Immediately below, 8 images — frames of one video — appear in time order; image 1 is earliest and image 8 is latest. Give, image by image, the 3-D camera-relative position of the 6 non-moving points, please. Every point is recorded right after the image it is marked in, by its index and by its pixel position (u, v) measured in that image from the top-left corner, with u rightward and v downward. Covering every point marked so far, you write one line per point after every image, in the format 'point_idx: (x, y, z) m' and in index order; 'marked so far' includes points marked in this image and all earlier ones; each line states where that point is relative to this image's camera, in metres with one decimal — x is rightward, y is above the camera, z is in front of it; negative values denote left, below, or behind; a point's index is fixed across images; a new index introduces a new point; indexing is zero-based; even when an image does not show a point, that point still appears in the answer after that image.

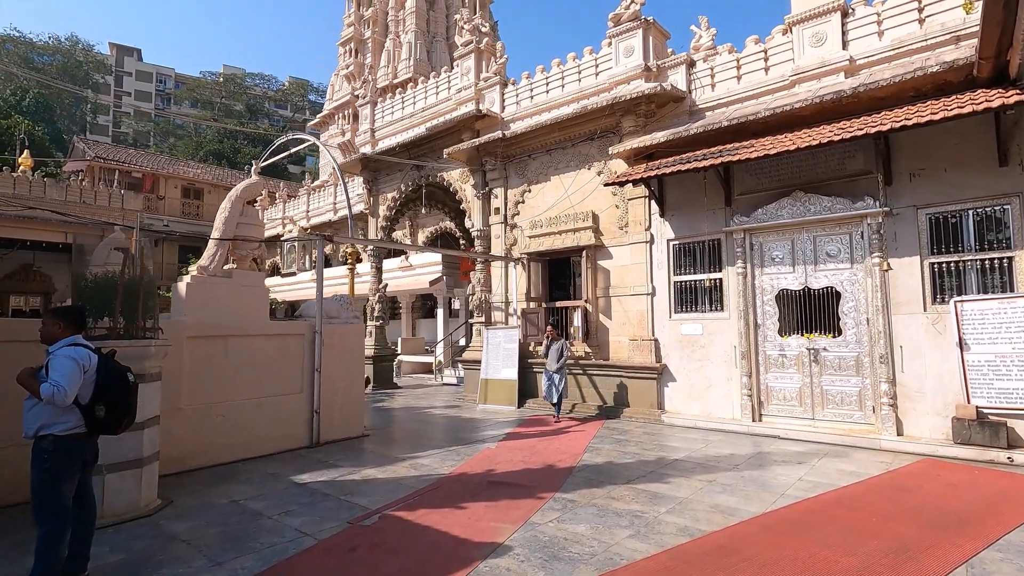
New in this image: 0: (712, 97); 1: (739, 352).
0: (+3.3, +3.1, +8.7) m
1: (+3.5, -1.0, +8.2) m
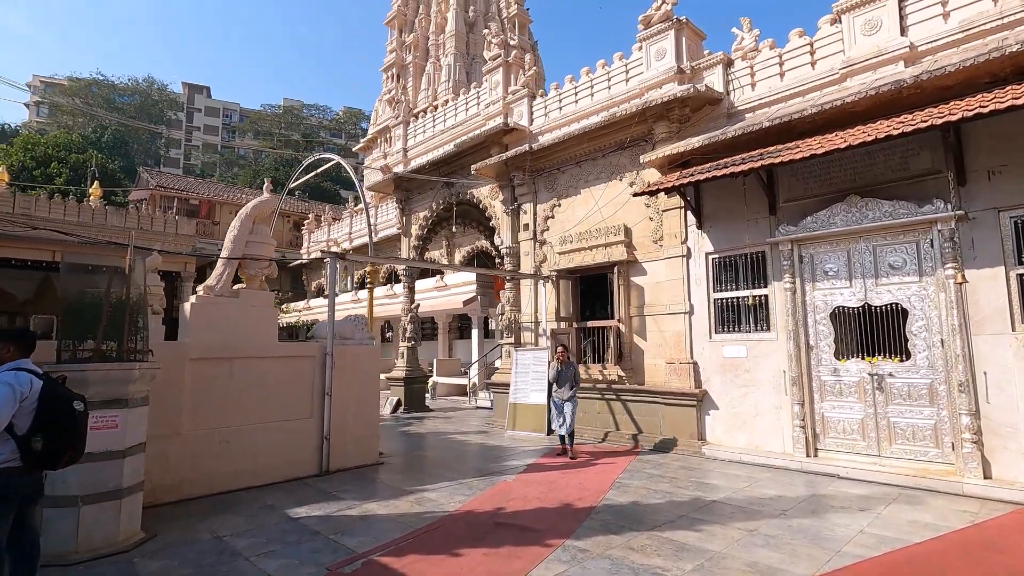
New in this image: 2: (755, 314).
0: (+3.6, +2.9, +7.9) m
1: (+3.8, -1.2, +7.3) m
2: (+3.6, -0.4, +7.8) m
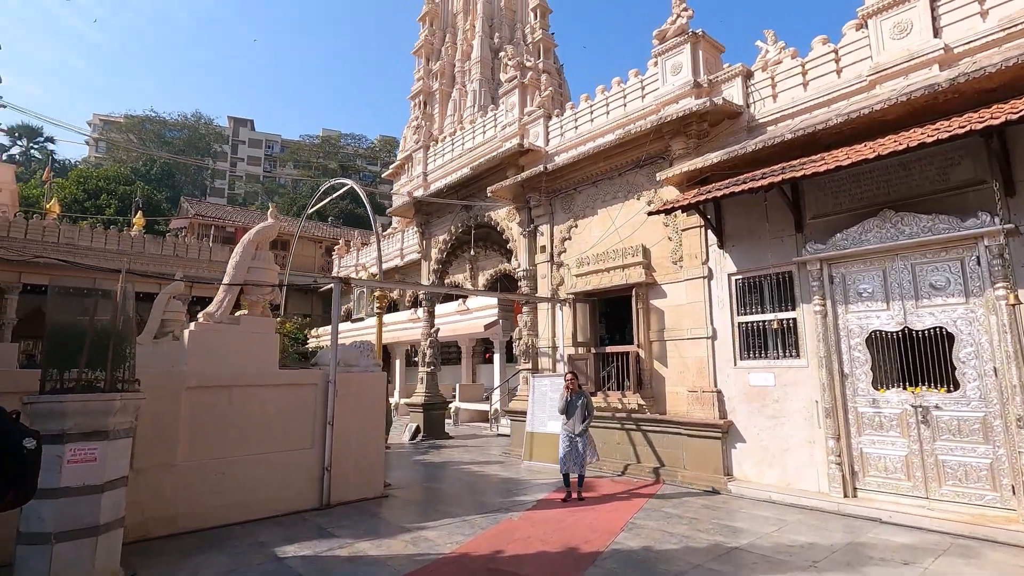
0: (+3.7, +2.6, +7.5) m
1: (+3.9, -1.5, +6.7) m
2: (+3.7, -0.7, +7.2) m
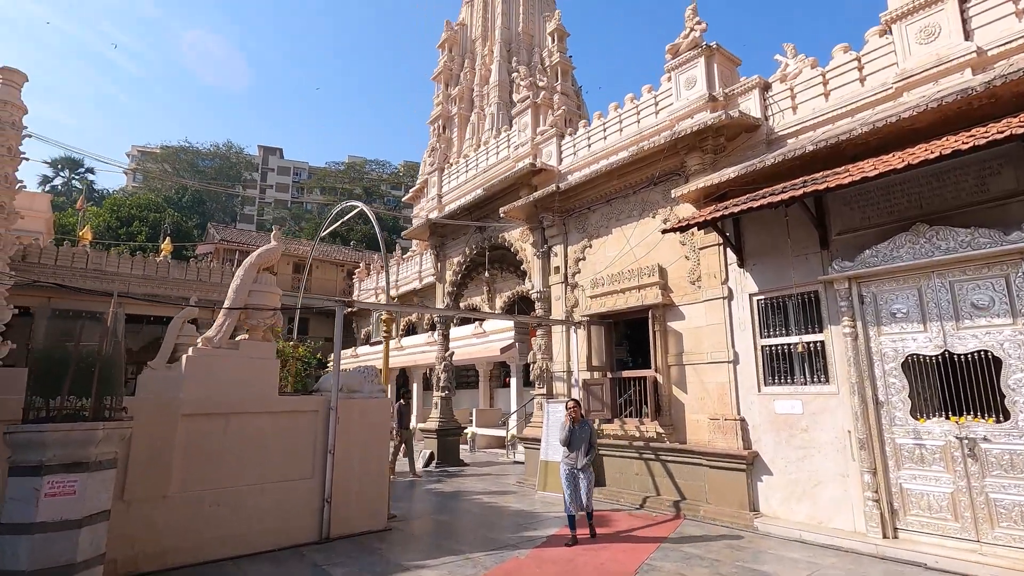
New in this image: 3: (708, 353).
0: (+3.8, +2.3, +7.2) m
1: (+4.0, -1.8, +6.2) m
2: (+3.8, -1.0, +6.8) m
3: (+2.9, -1.0, +7.8) m
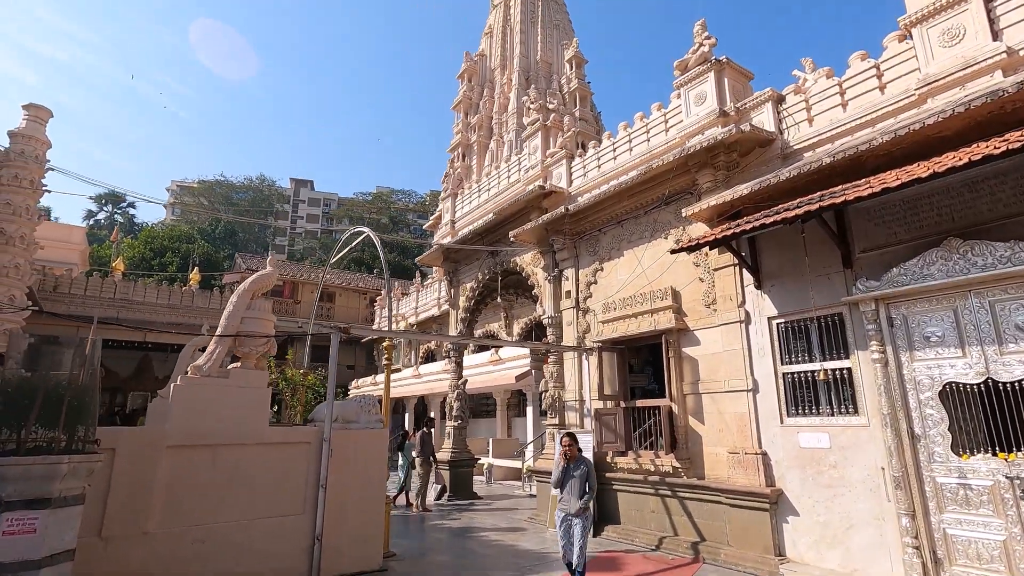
0: (+3.8, +2.0, +6.8) m
1: (+4.0, -2.0, +5.5) m
2: (+3.8, -1.2, +6.2) m
3: (+2.9, -1.3, +7.3) m
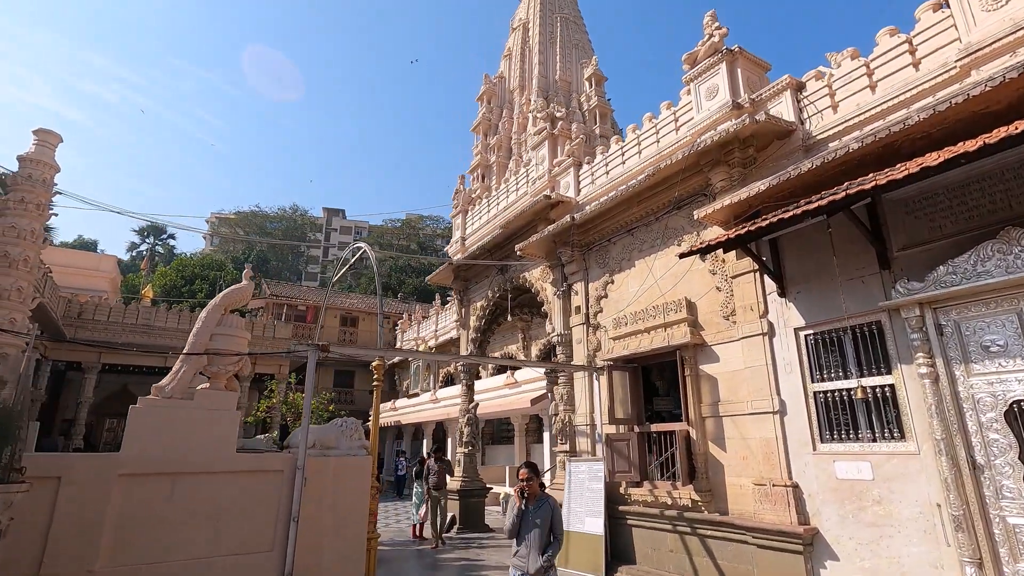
0: (+3.7, +1.9, +6.0) m
1: (+3.8, -2.0, +4.6) m
2: (+3.7, -1.3, +5.3) m
3: (+2.9, -1.4, +6.4) m
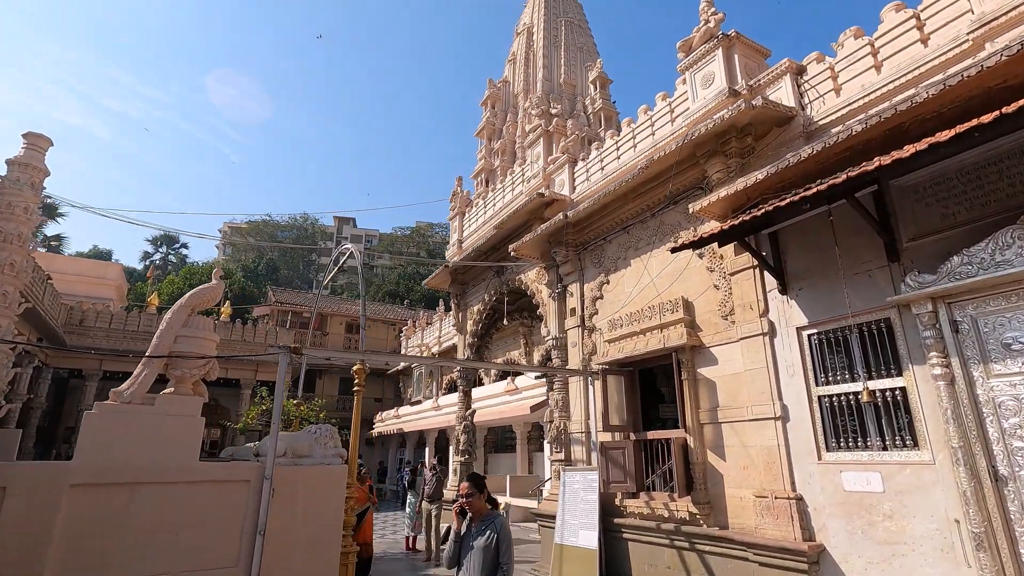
0: (+3.5, +2.0, +5.6) m
1: (+3.6, -1.9, +4.2) m
2: (+3.5, -1.2, +4.9) m
3: (+2.7, -1.4, +6.0) m
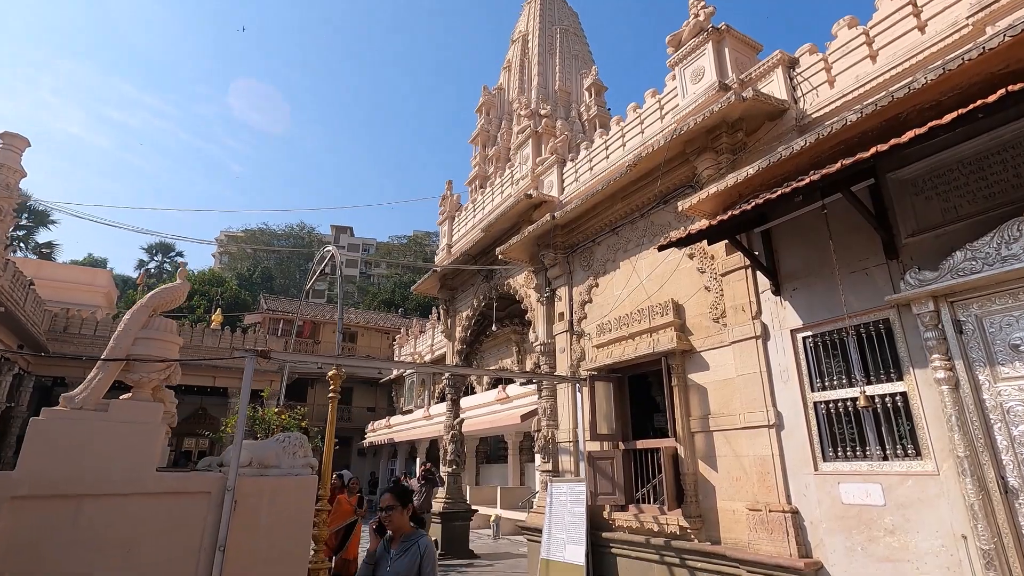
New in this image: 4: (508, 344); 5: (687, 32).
0: (+3.3, +2.0, +5.4) m
1: (+3.4, -1.9, +3.8) m
2: (+3.3, -1.2, +4.6) m
3: (+2.5, -1.4, +5.7) m
4: (-0.1, -1.8, +16.5) m
5: (+2.3, +3.4, +7.0) m
